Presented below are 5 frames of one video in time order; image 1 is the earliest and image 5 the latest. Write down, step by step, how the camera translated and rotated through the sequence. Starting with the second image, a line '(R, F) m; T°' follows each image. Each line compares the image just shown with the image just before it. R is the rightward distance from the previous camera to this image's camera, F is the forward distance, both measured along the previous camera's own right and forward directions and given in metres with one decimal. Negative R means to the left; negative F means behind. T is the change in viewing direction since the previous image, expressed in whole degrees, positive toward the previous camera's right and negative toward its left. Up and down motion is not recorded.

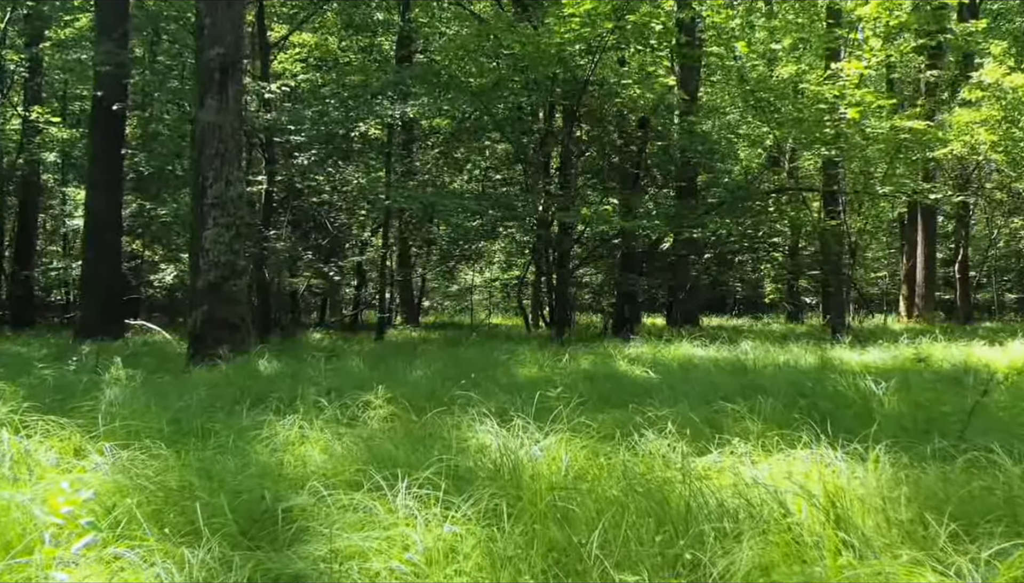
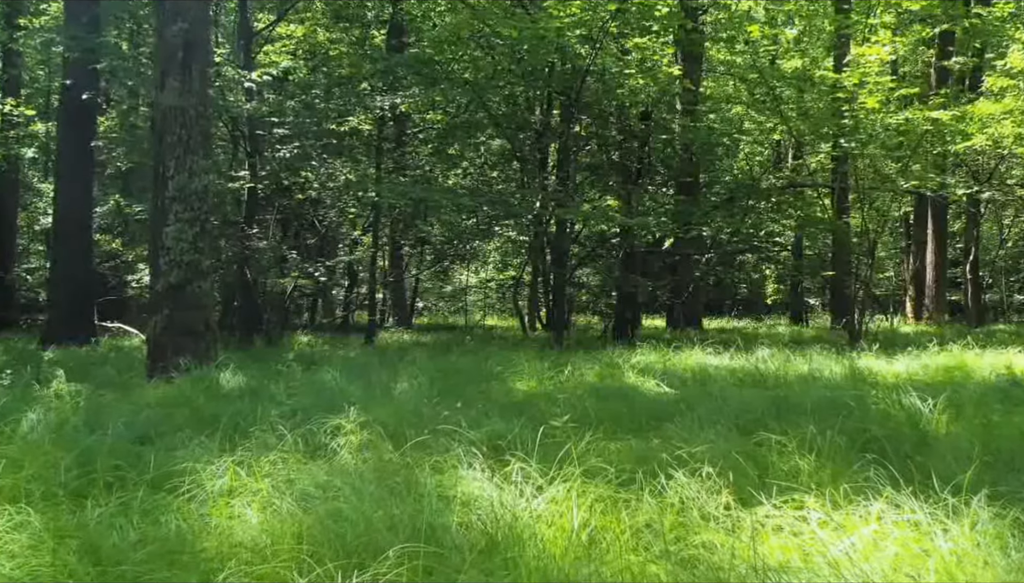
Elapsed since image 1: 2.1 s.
(0.0, +0.7) m; 0°
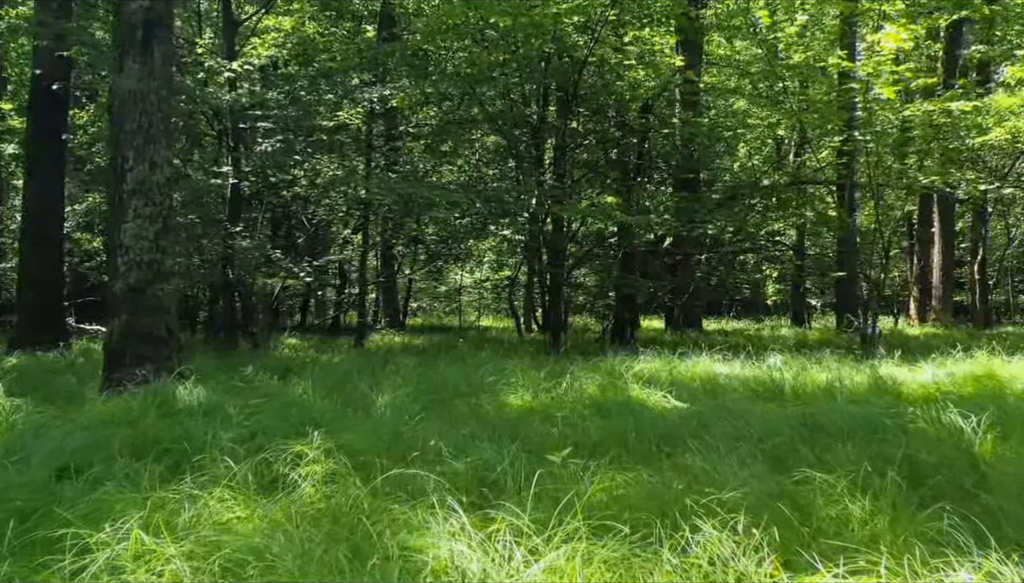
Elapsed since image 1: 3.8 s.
(0.0, +0.6) m; 0°
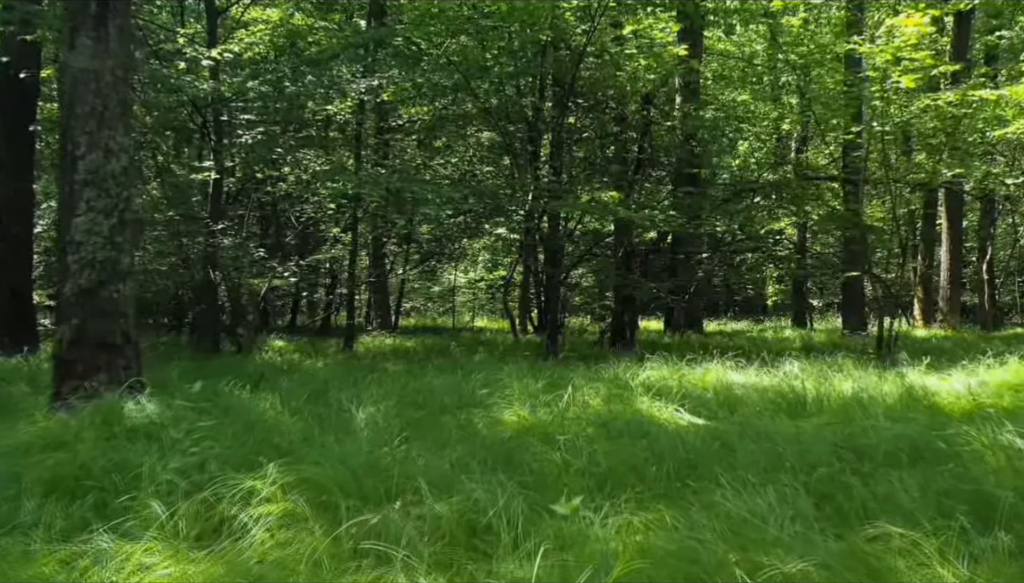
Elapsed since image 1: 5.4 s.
(0.0, +0.6) m; 0°
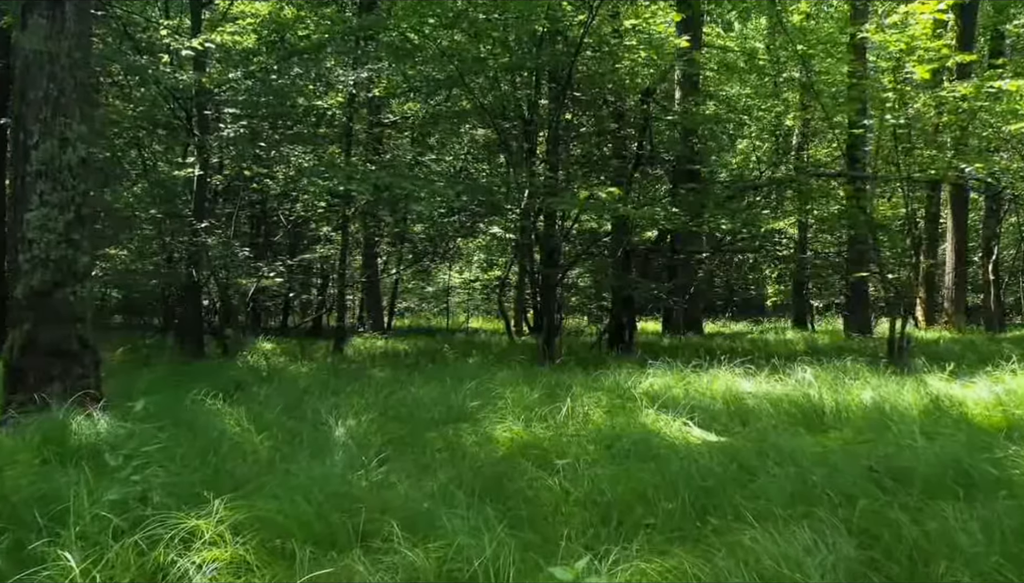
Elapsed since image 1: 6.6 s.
(0.0, +0.4) m; 0°
